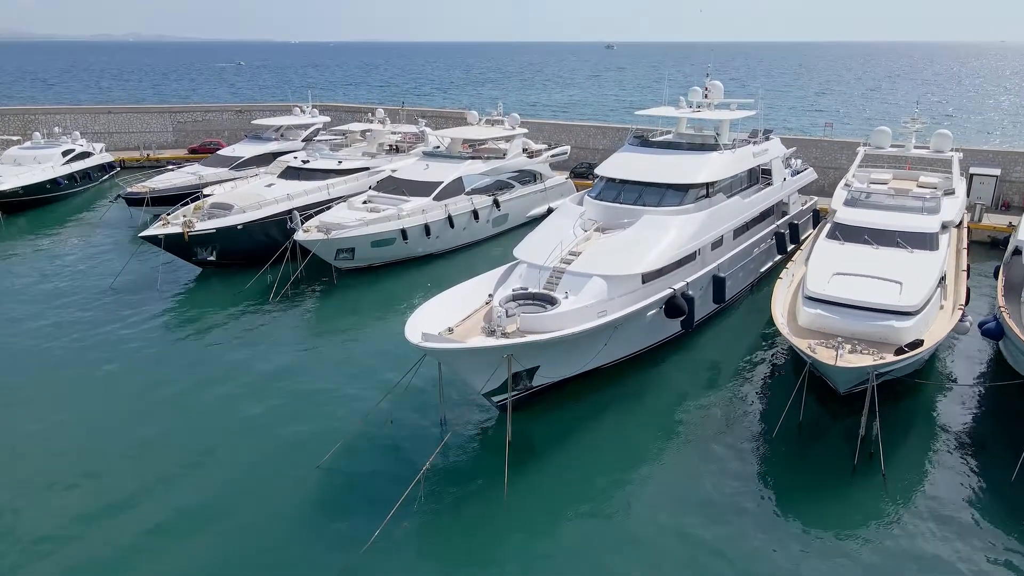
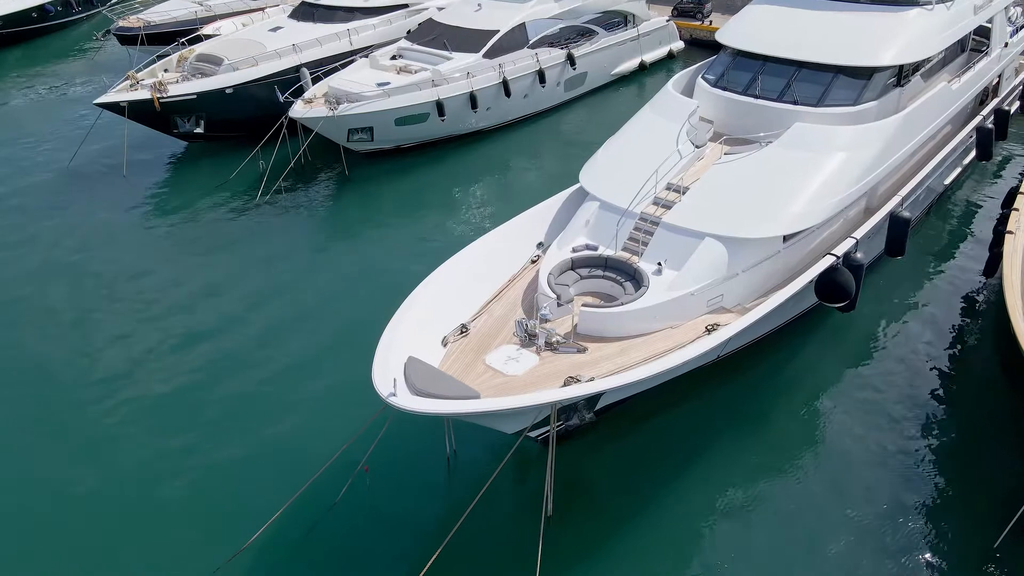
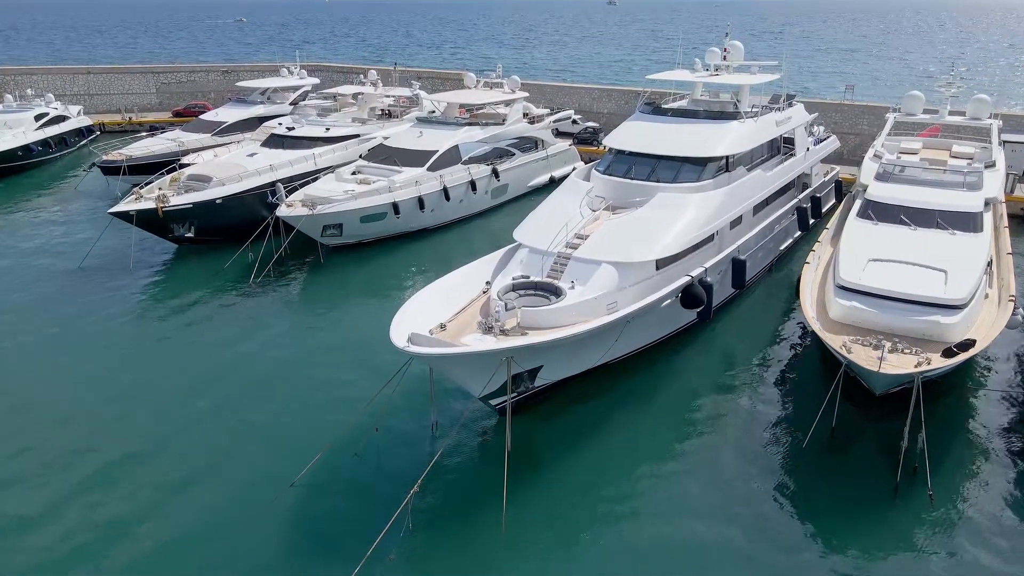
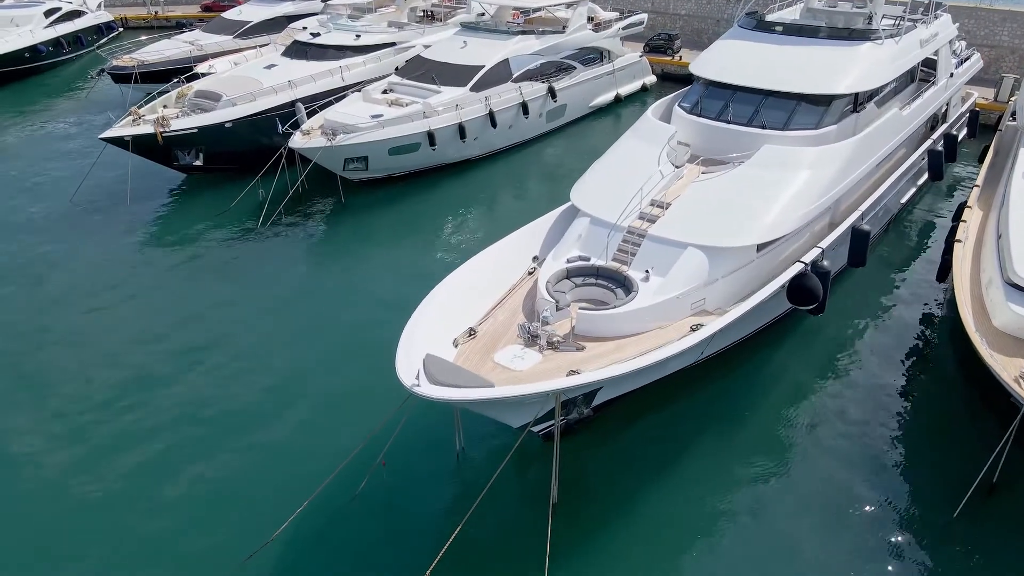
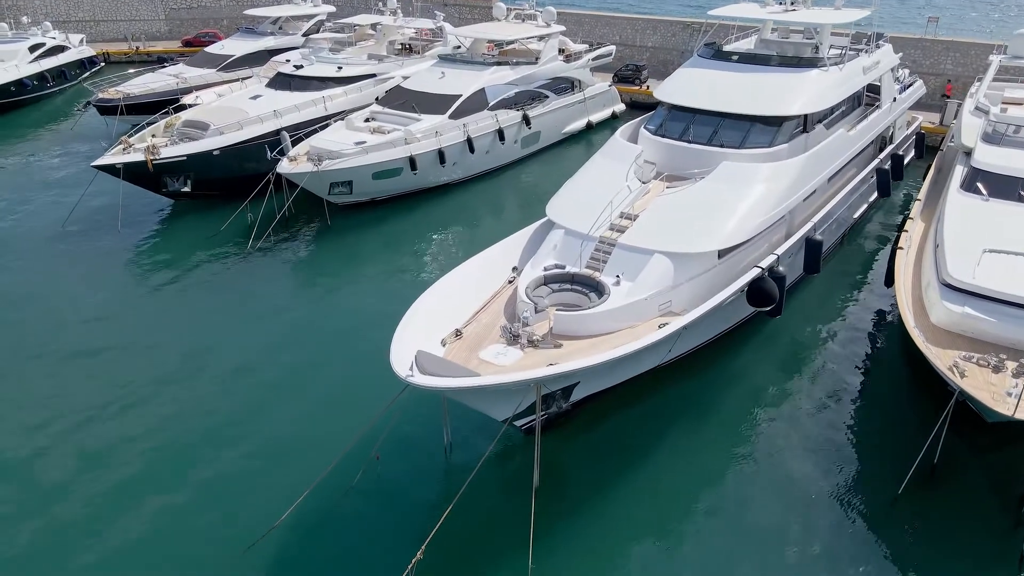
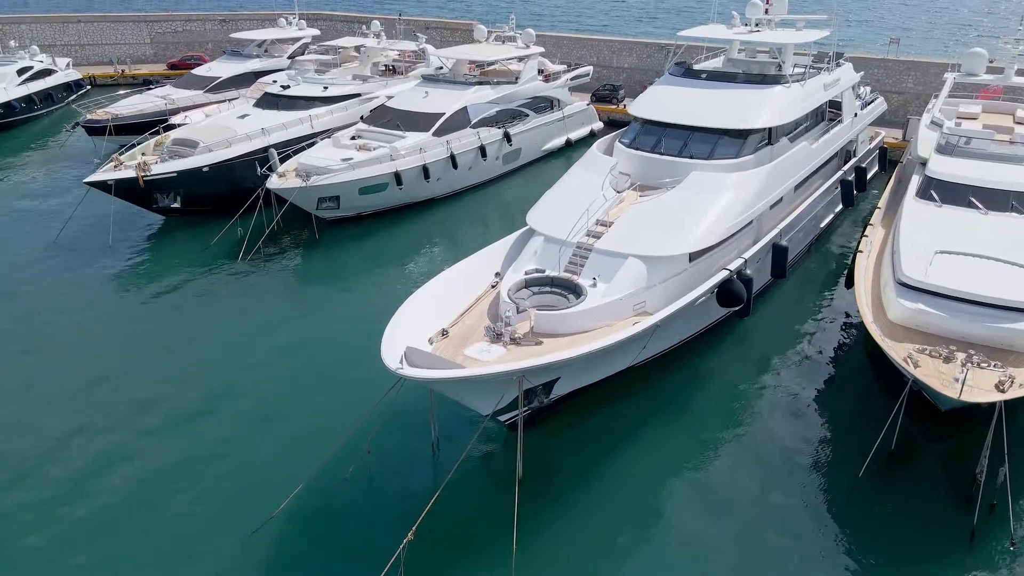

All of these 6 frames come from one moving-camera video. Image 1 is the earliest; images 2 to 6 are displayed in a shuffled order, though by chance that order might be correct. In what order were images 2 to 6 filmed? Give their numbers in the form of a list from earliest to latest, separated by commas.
3, 6, 5, 4, 2
